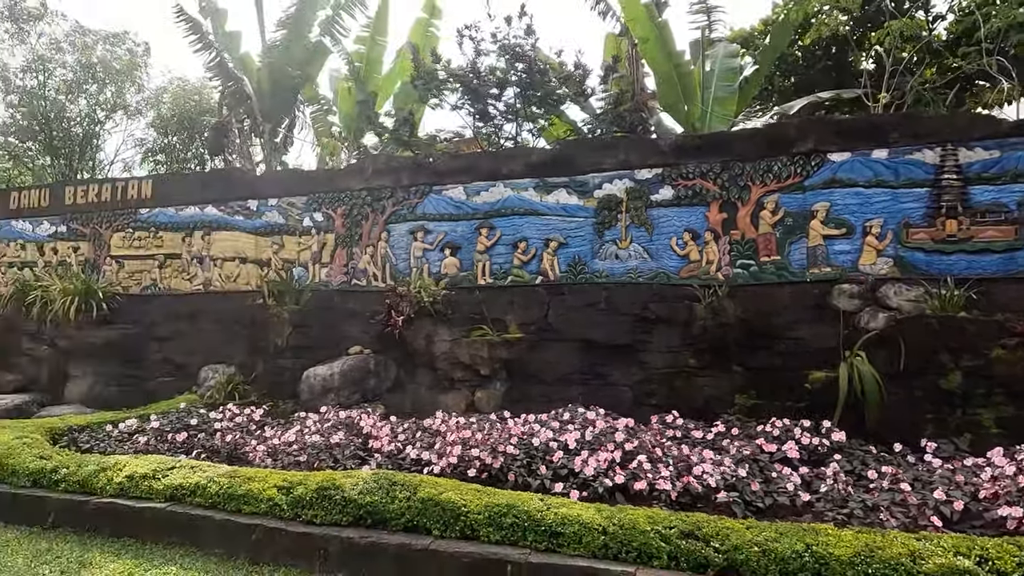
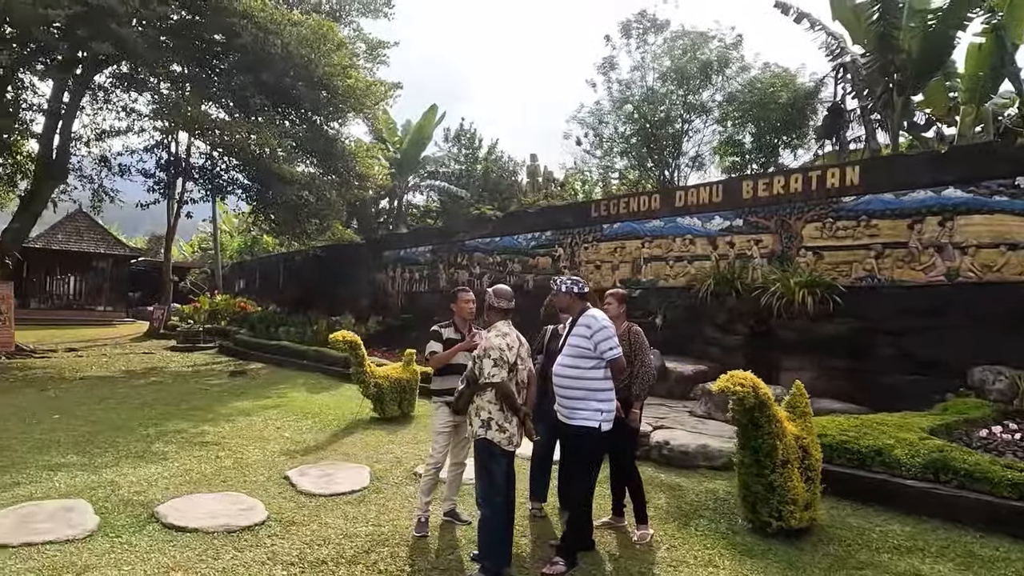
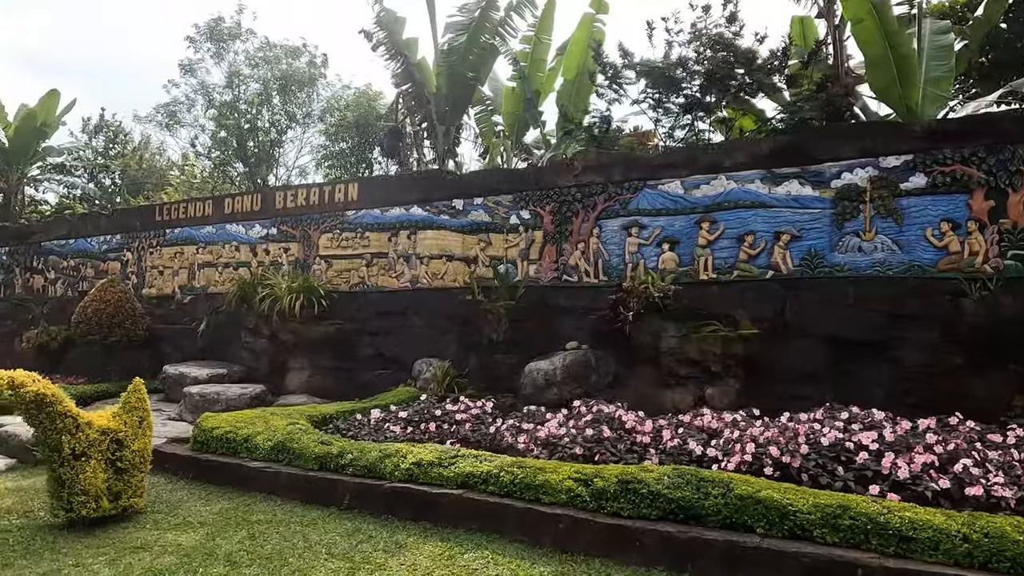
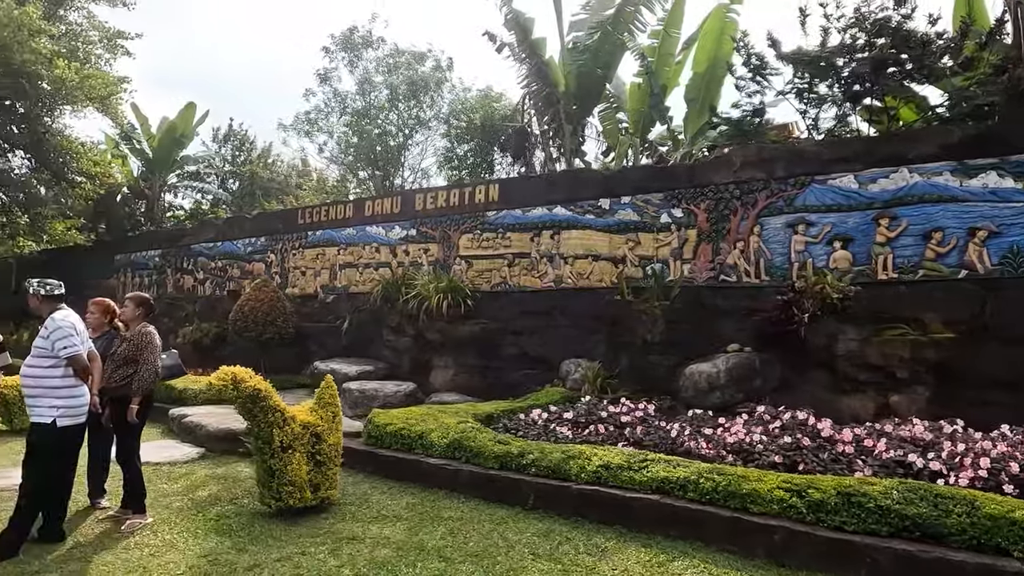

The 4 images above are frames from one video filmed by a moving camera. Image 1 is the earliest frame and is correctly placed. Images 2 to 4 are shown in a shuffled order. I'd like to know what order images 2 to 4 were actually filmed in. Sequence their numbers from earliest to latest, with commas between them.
3, 4, 2
